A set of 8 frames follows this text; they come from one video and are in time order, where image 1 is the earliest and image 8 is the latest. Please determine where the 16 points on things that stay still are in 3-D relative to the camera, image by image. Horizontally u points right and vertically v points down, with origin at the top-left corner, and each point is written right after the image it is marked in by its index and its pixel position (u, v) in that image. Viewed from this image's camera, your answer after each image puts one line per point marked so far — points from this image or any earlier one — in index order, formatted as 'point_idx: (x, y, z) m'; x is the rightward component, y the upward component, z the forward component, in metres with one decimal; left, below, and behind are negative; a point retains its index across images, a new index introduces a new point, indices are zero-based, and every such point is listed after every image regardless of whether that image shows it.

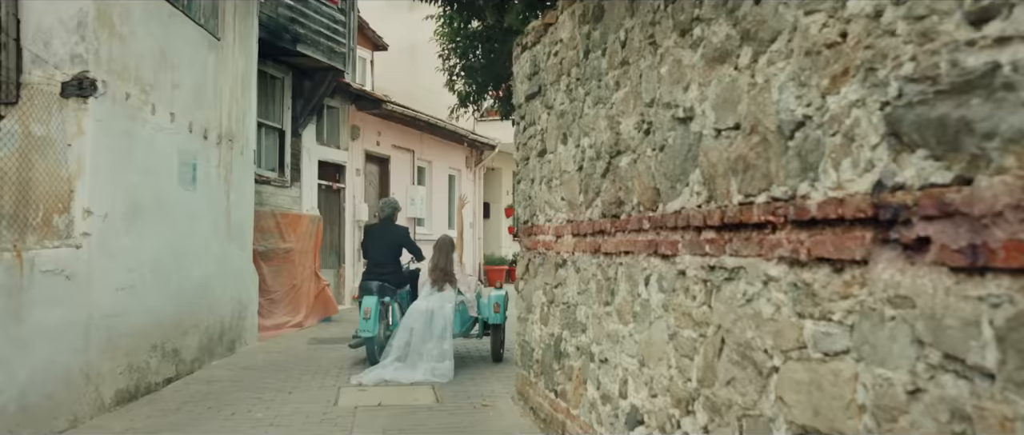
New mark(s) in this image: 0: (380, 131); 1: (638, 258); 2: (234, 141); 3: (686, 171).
0: (-2.7, +1.7, +19.1) m
1: (+0.6, -0.2, +4.8) m
2: (-3.4, +1.0, +11.8) m
3: (+0.8, +0.2, +4.3) m
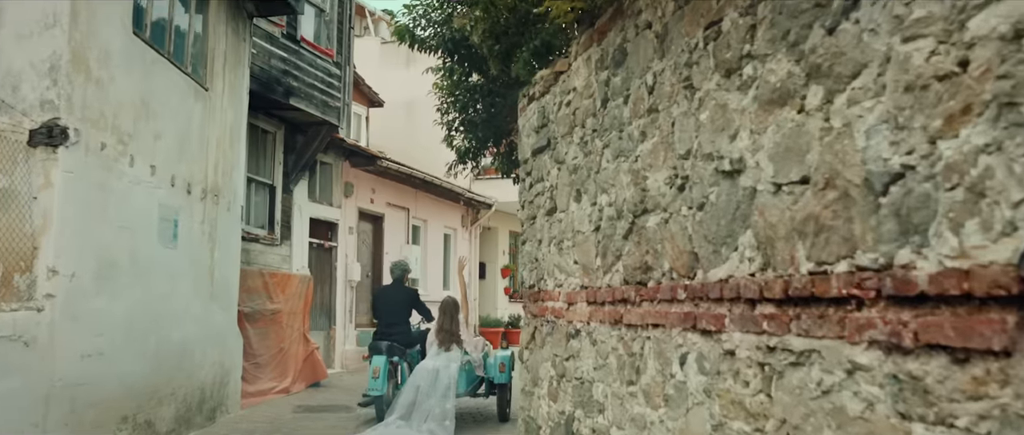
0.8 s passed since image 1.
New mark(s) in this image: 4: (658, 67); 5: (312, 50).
0: (-2.7, +0.6, +18.5) m
1: (+0.7, -0.5, +4.2) m
2: (-3.4, +0.3, +11.2) m
3: (+0.8, -0.1, +3.6) m
4: (+0.7, +0.7, +4.6) m
5: (-3.2, +2.7, +15.0) m
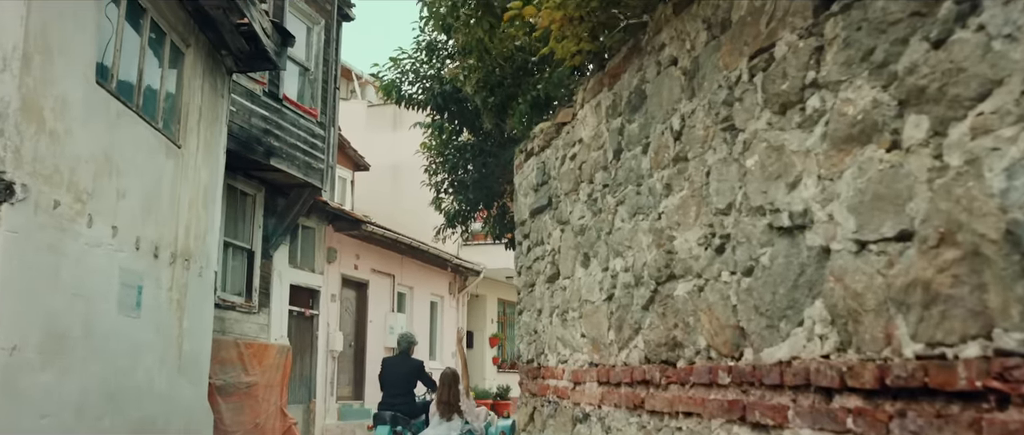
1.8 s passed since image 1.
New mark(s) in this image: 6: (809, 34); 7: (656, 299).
0: (-2.9, -0.7, +17.8) m
1: (+0.7, -0.8, +3.5) m
2: (-3.5, -0.5, +10.4) m
3: (+0.9, -0.3, +2.9) m
4: (+0.7, +0.4, +3.9) m
5: (-3.3, +1.6, +14.4) m
6: (+0.9, +0.6, +2.9) m
7: (+0.6, -0.4, +4.2) m
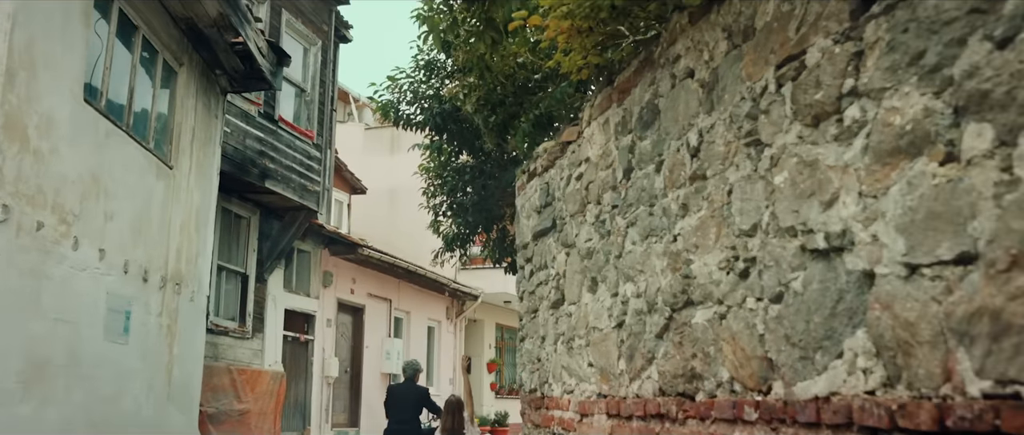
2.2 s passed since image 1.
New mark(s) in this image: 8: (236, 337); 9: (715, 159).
0: (-2.9, -1.1, +17.5) m
1: (+0.7, -0.8, +3.2) m
2: (-3.5, -0.7, +10.1) m
3: (+0.9, -0.3, +2.7) m
4: (+0.7, +0.4, +3.7) m
5: (-3.3, +1.3, +14.2) m
6: (+0.9, +0.5, +2.7) m
7: (+0.7, -0.5, +3.9) m
8: (-3.8, -1.7, +13.2) m
9: (+0.8, +0.2, +3.6) m
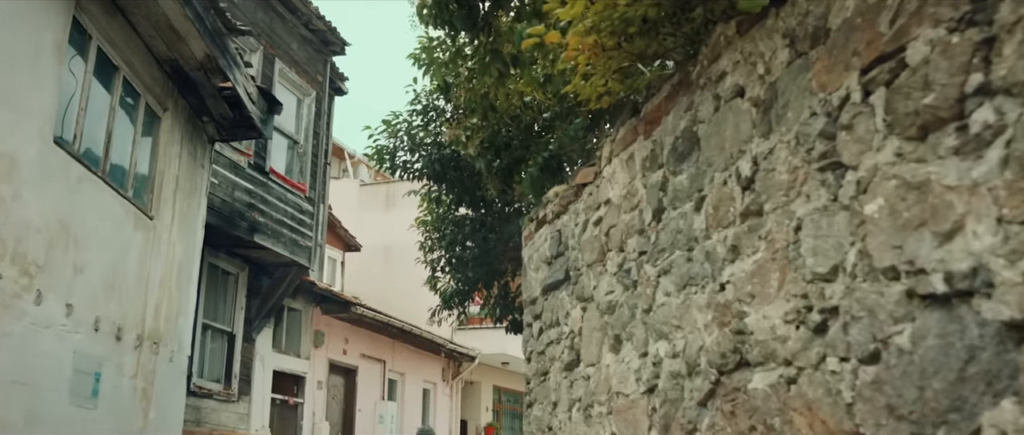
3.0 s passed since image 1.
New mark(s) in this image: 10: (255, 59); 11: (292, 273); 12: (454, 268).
0: (-2.9, -2.1, +16.8) m
1: (+0.8, -0.9, +2.5) m
2: (-3.5, -1.3, +9.4) m
3: (+1.0, -0.4, +2.0) m
4: (+0.8, +0.2, +3.1) m
5: (-3.3, +0.5, +13.6) m
6: (+1.0, +0.4, +2.1) m
7: (+0.7, -0.6, +3.3) m
8: (-3.8, -2.4, +12.4) m
9: (+0.8, +0.1, +3.0) m
10: (-3.5, +2.2, +12.9) m
11: (-3.2, -0.8, +13.9) m
12: (-0.6, -0.5, +10.1) m
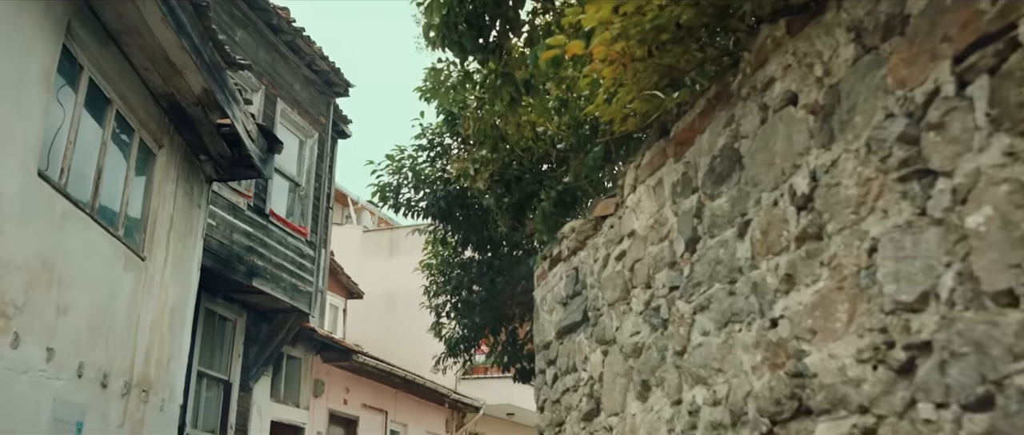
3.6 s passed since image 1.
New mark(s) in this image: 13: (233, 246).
0: (-2.8, -2.9, +16.2) m
1: (+0.9, -1.0, +2.0) m
2: (-3.4, -1.7, +8.9) m
3: (+1.0, -0.4, +1.6) m
4: (+0.9, +0.2, +2.7) m
5: (-3.2, -0.1, +13.2) m
6: (+1.1, +0.4, +1.7) m
7: (+0.8, -0.7, +2.8) m
8: (-3.7, -2.9, +11.9) m
9: (+0.9, 0.0, +2.5) m
10: (-3.4, +1.6, +12.6) m
11: (-3.1, -1.4, +13.4) m
12: (-0.5, -1.0, +9.7) m
13: (-3.5, -0.3, +11.7) m
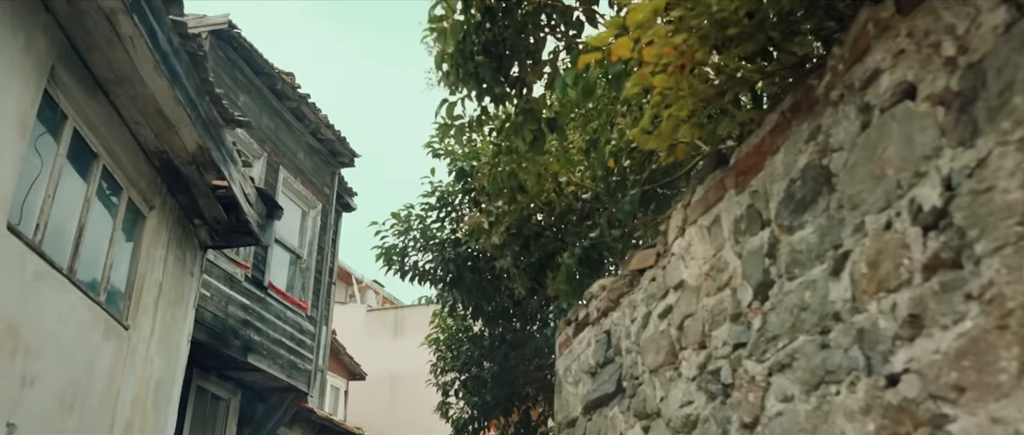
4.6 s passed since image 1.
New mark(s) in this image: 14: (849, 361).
0: (-2.7, -4.1, +15.3) m
1: (+0.9, -0.9, +1.3) m
2: (-3.3, -2.2, +8.1) m
3: (+1.1, -0.3, +0.9) m
4: (+1.0, +0.1, +2.0) m
5: (-3.0, -1.1, +12.5) m
6: (+1.2, +0.5, +1.1) m
7: (+0.9, -0.7, +2.1) m
8: (-3.6, -3.8, +10.9) m
9: (+1.0, 0.0, +1.9) m
10: (-3.2, +0.7, +12.1) m
11: (-3.0, -2.4, +12.6) m
12: (-0.4, -1.6, +8.9) m
13: (-3.3, -1.2, +11.0) m
14: (+0.9, -0.4, +2.4) m
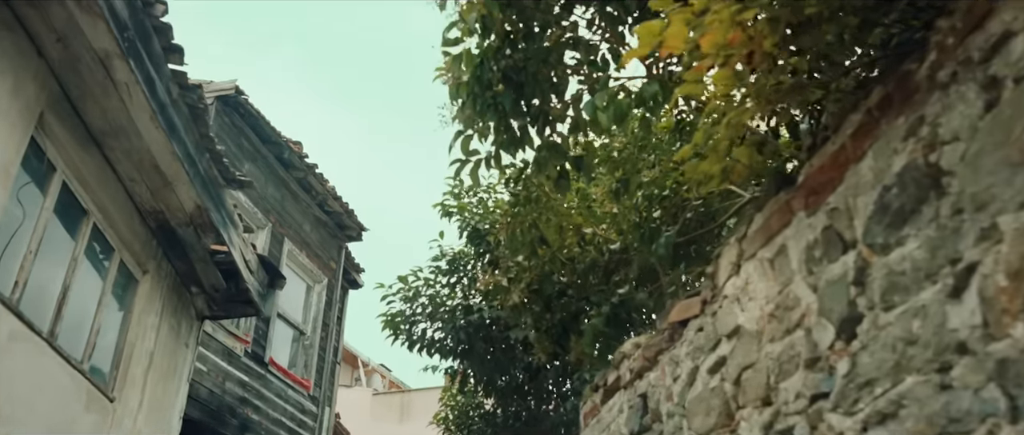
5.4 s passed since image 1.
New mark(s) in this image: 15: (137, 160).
0: (-2.5, -5.3, +14.4) m
1: (+1.0, -0.8, +0.7) m
2: (-3.2, -2.7, +7.4) m
3: (+1.2, -0.2, +0.4) m
4: (+1.0, +0.2, +1.5) m
5: (-2.9, -2.0, +11.9) m
6: (+1.2, +0.6, +0.6) m
7: (+0.9, -0.7, +1.5) m
8: (-3.5, -4.5, +10.1) m
9: (+1.0, 0.0, +1.4) m
10: (-3.1, -0.2, +11.6) m
11: (-2.8, -3.3, +11.9) m
12: (-0.3, -2.2, +8.2) m
13: (-3.2, -2.0, +10.4) m
14: (+0.9, -0.4, +1.9) m
15: (-2.8, +0.4, +7.1) m
